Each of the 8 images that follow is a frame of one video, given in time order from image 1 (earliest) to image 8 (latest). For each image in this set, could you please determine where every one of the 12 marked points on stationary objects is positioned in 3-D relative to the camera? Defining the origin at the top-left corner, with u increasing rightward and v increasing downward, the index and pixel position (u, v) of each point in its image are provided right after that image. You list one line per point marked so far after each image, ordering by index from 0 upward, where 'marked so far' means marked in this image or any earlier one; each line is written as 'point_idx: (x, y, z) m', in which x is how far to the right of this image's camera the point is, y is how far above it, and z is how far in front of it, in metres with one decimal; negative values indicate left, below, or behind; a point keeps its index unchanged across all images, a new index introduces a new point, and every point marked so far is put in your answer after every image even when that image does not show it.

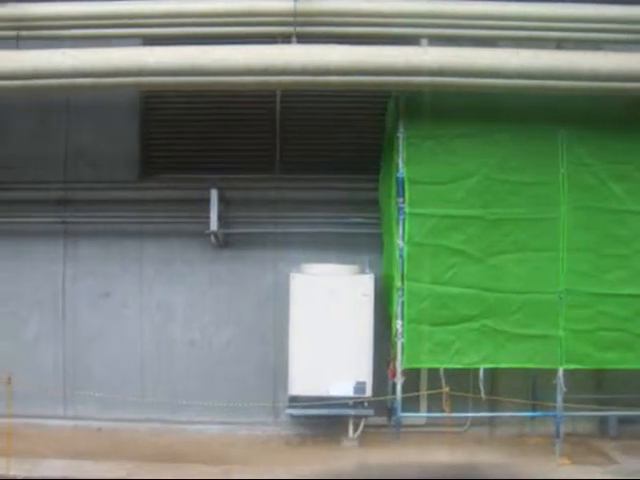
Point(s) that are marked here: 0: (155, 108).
0: (-1.4, +1.1, +7.9) m
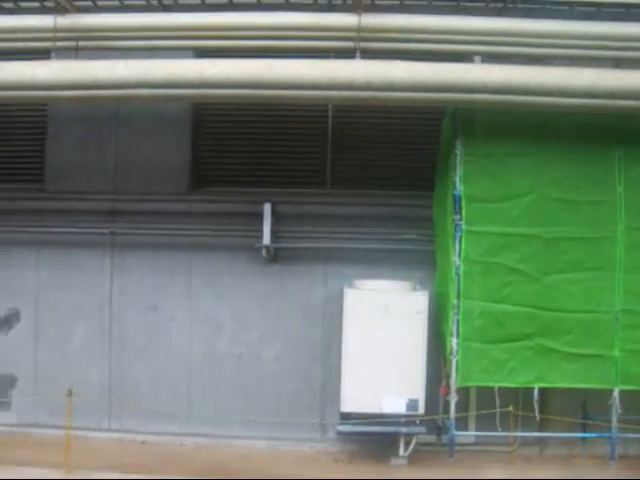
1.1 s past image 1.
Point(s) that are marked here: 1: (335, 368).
0: (-0.9, +1.0, +7.9) m
1: (+0.1, -1.1, +7.6) m
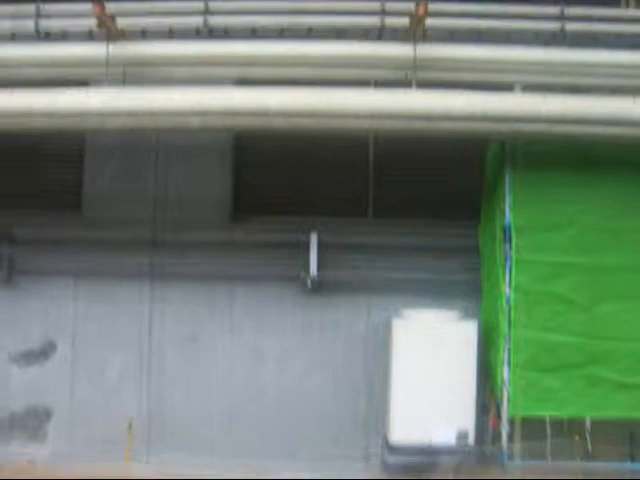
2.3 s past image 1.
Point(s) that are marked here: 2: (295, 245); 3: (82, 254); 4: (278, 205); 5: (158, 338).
0: (-0.6, +0.8, +7.9) m
1: (+0.5, -1.3, +7.6) m
2: (-0.2, 0.0, +7.7) m
3: (-2.0, -0.1, +7.8) m
4: (-0.3, +0.3, +7.8) m
5: (-1.3, -0.8, +7.8) m
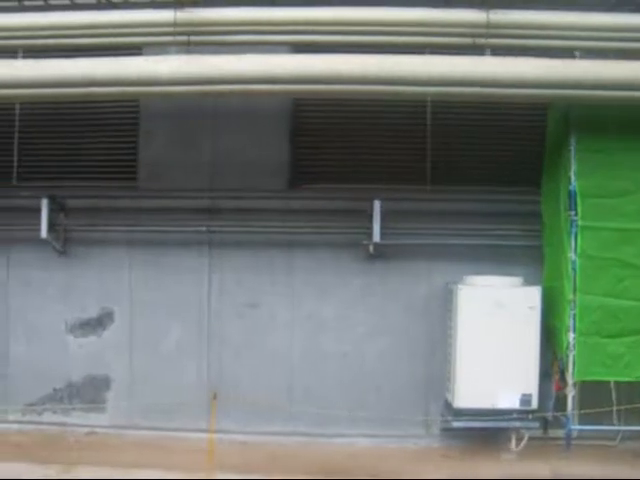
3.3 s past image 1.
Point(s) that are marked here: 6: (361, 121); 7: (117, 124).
0: (-0.1, +1.0, +7.8) m
1: (+1.0, -1.0, +7.6) m
2: (+0.3, +0.2, +7.6) m
3: (-1.5, +0.1, +7.8) m
4: (+0.1, +0.6, +7.8) m
5: (-0.9, -0.6, +7.8) m
6: (+0.4, +1.0, +7.8) m
7: (-1.7, +1.0, +8.0) m
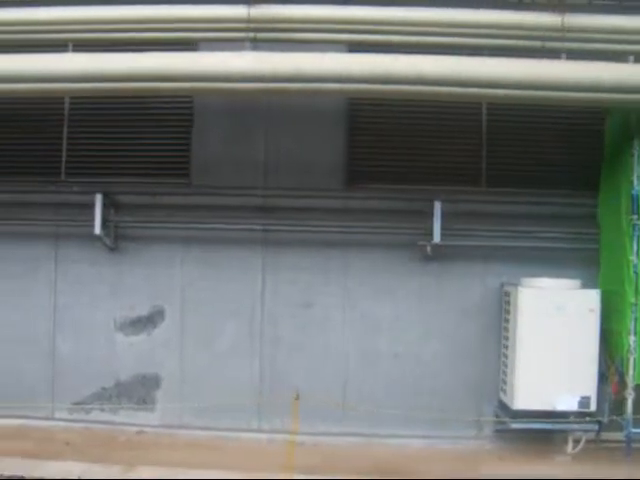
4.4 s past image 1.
0: (+0.3, +1.0, +7.8) m
1: (+1.4, -1.0, +7.6) m
2: (+0.7, +0.2, +7.6) m
3: (-1.1, +0.2, +7.7) m
4: (+0.6, +0.6, +7.8) m
5: (-0.4, -0.5, +7.7) m
6: (+0.8, +1.0, +7.8) m
7: (-1.2, +1.0, +7.9) m
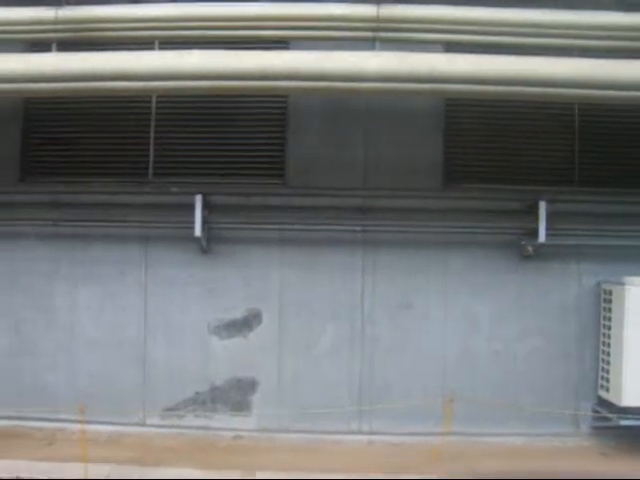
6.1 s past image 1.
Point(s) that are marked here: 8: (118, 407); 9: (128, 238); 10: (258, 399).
0: (+1.1, +1.0, +7.8) m
1: (+2.2, -1.0, +7.7) m
2: (+1.5, +0.2, +7.7) m
3: (-0.3, +0.2, +7.6) m
4: (+1.4, +0.6, +7.8) m
5: (+0.4, -0.5, +7.6) m
6: (+1.6, +1.0, +7.8) m
7: (-0.5, +1.0, +7.8) m
8: (-1.7, -1.4, +7.8) m
9: (-1.6, 0.0, +7.9) m
10: (-0.5, -1.3, +7.7) m
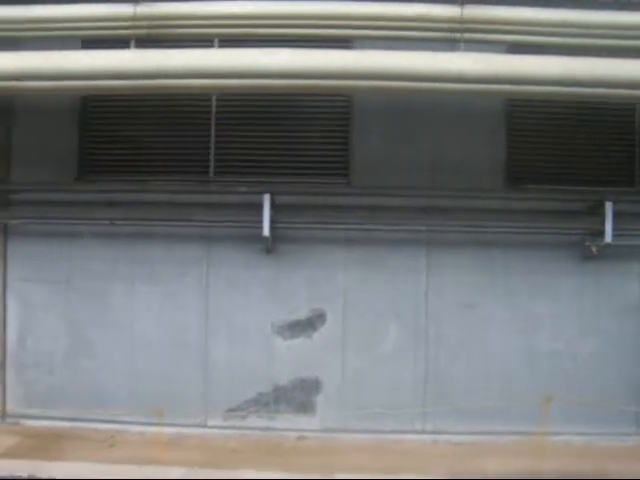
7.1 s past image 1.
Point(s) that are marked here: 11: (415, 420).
0: (+1.6, +1.0, +7.8) m
1: (+2.7, -1.0, +7.8) m
2: (+2.1, +0.2, +7.7) m
3: (+0.3, +0.2, +7.6) m
4: (+1.9, +0.6, +7.8) m
5: (+0.9, -0.5, +7.7) m
6: (+2.1, +1.0, +7.8) m
7: (+0.1, +1.0, +7.8) m
8: (-1.2, -1.4, +7.7) m
9: (-1.1, 0.0, +7.8) m
10: (0.0, -1.3, +7.7) m
11: (+0.8, -1.5, +7.6) m
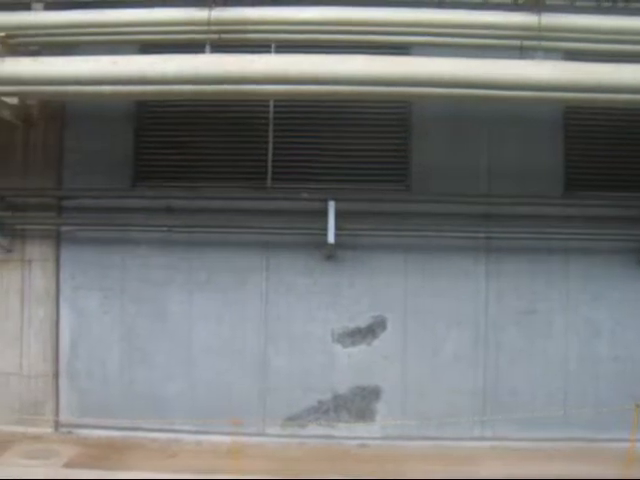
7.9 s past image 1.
0: (+2.1, +1.0, +7.8) m
1: (+3.2, -1.1, +7.8) m
2: (+2.6, +0.2, +7.7) m
3: (+0.8, +0.1, +7.5) m
4: (+2.4, +0.5, +7.8) m
5: (+1.4, -0.6, +7.6) m
6: (+2.6, +0.9, +7.9) m
7: (+0.6, +1.0, +7.7) m
8: (-0.7, -1.4, +7.7) m
9: (-0.6, 0.0, +7.7) m
10: (+0.5, -1.4, +7.6) m
11: (+1.3, -1.5, +7.6) m
